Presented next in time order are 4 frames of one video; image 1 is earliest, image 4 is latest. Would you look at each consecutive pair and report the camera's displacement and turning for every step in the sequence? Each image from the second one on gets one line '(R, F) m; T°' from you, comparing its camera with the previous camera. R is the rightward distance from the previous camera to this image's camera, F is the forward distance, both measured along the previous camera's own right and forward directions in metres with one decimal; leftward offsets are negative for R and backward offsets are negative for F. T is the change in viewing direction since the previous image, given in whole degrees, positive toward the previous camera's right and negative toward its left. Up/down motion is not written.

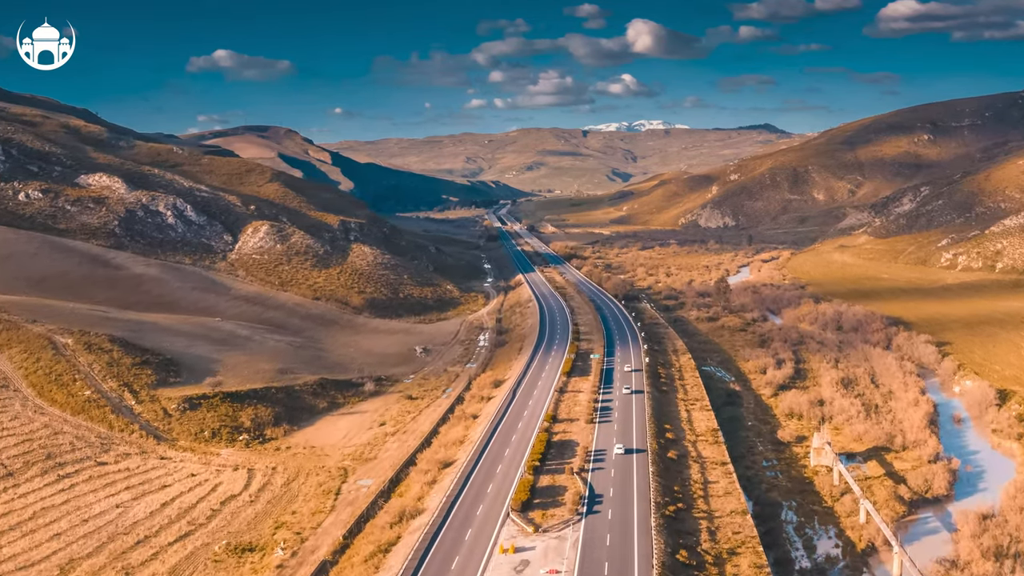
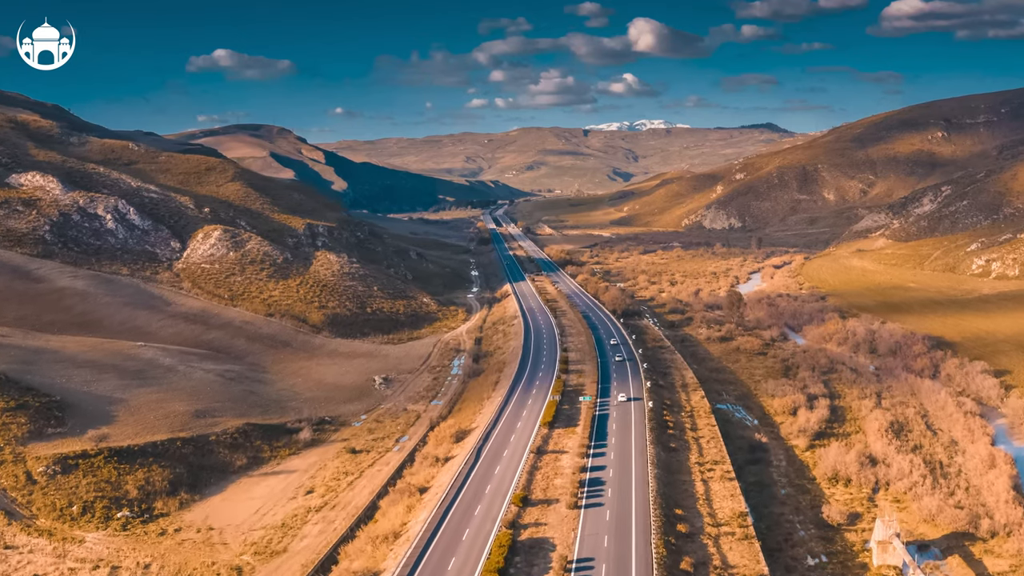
(+2.5, +10.7) m; 0°
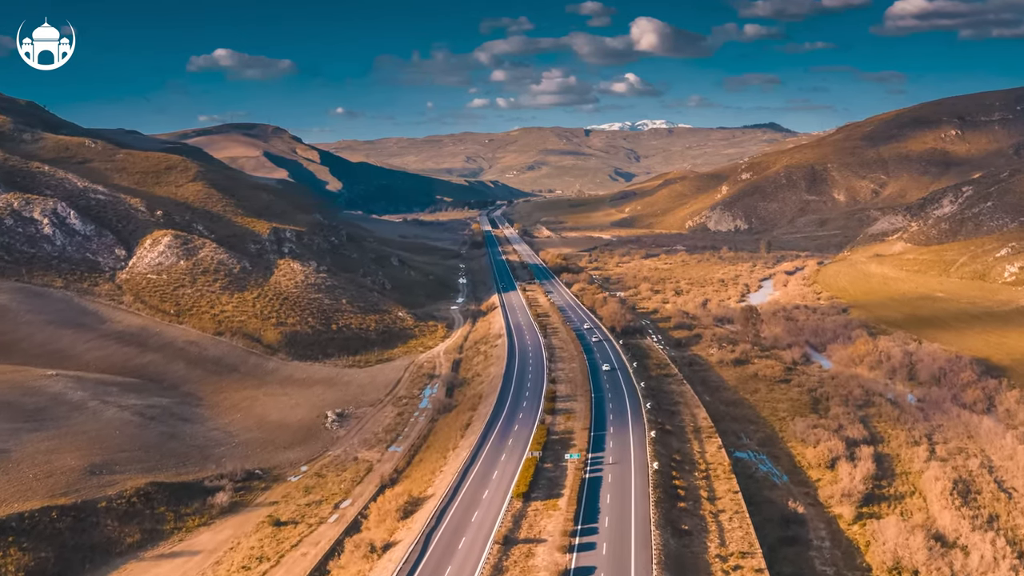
(+2.1, +8.9) m; 0°
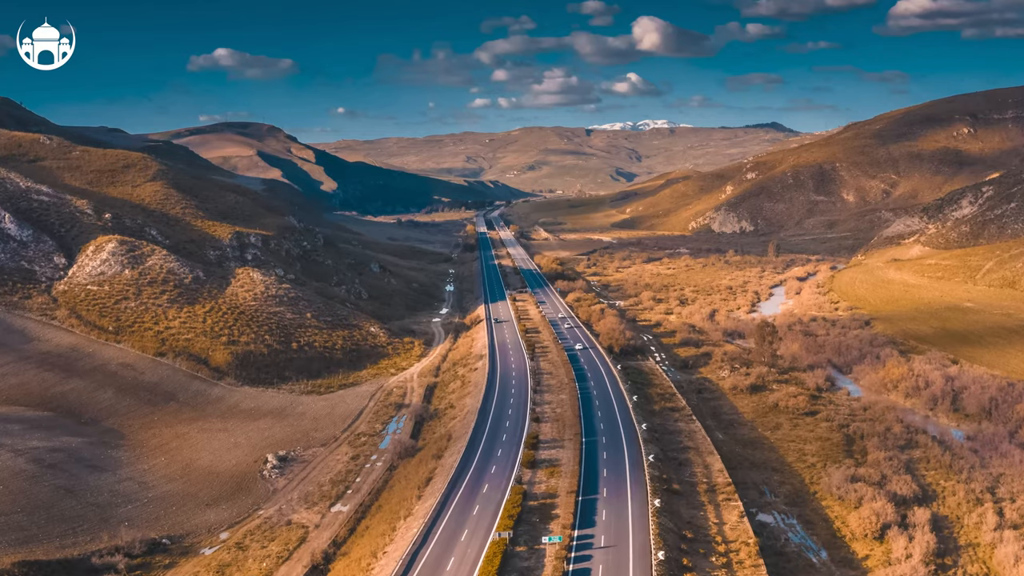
(+1.9, +7.8) m; 0°
